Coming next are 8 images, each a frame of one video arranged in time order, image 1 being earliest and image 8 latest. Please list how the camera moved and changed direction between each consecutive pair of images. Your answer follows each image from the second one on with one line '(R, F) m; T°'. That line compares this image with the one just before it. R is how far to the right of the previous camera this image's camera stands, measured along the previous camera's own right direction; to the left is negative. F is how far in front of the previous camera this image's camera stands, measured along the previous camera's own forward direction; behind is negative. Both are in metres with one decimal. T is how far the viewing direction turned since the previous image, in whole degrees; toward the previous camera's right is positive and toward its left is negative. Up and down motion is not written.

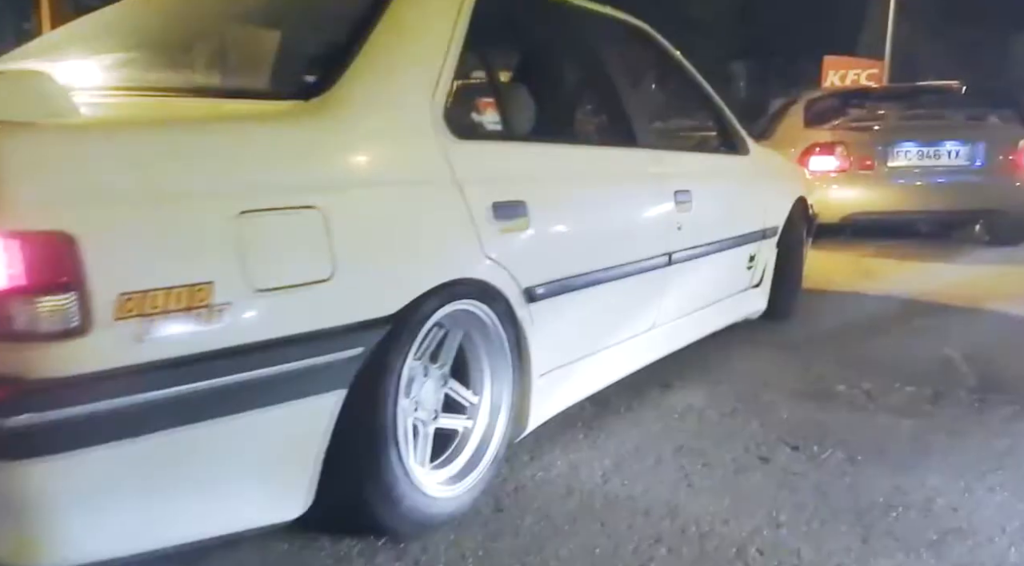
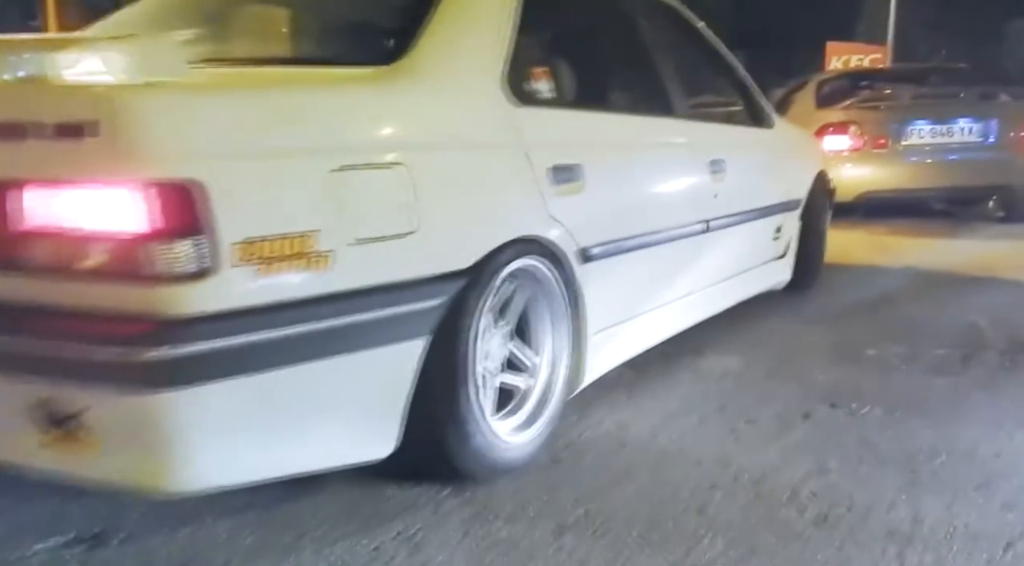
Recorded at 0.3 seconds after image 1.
(-0.2, -0.1) m; 0°
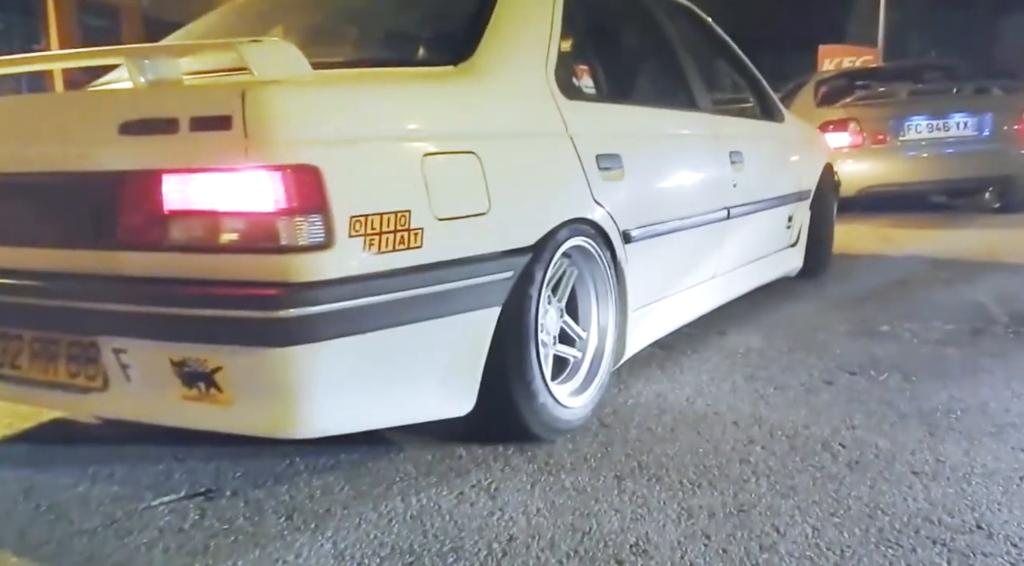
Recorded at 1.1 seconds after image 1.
(-0.2, -0.2) m; 0°
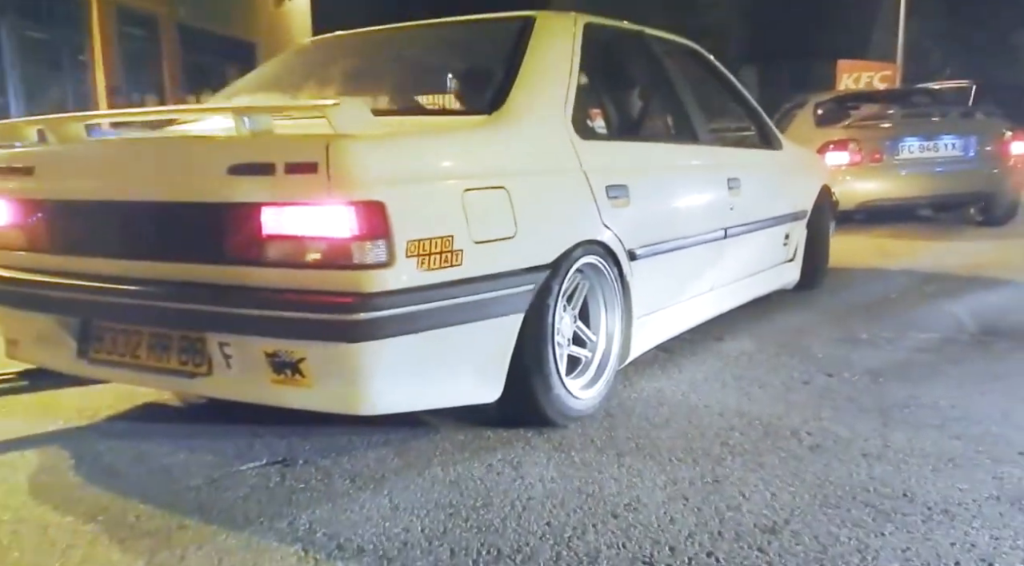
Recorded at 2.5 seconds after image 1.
(0.0, -0.5) m; -2°
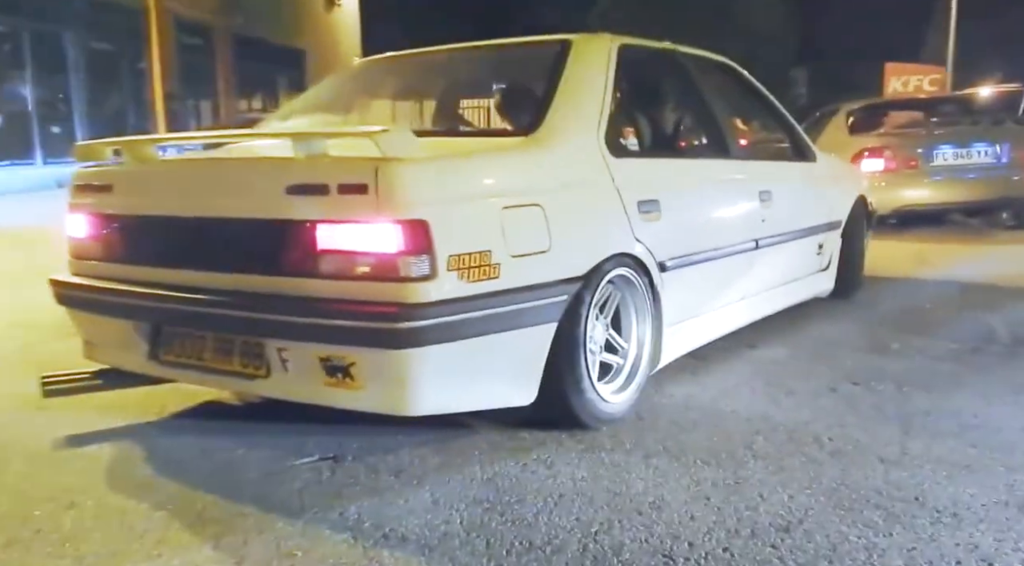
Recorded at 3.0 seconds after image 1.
(0.0, -0.2) m; -3°
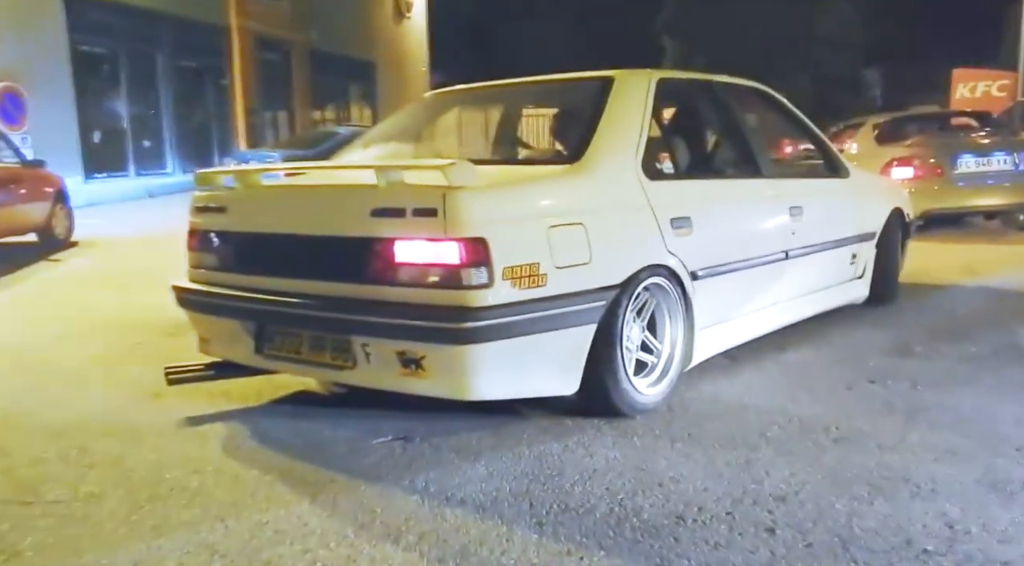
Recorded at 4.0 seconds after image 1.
(+0.1, -0.5) m; -5°
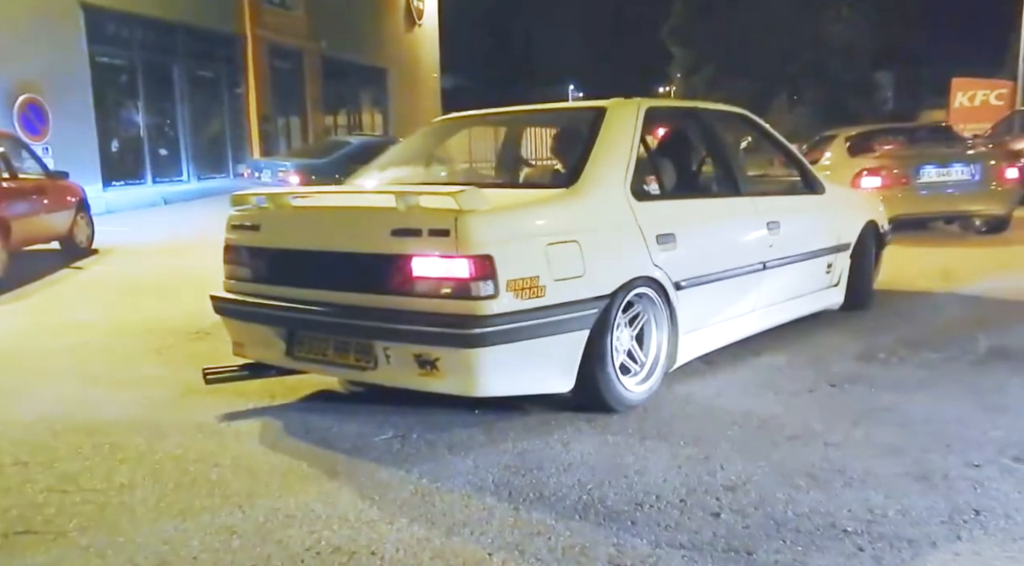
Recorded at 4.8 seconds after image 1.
(+0.1, -0.4) m; -1°
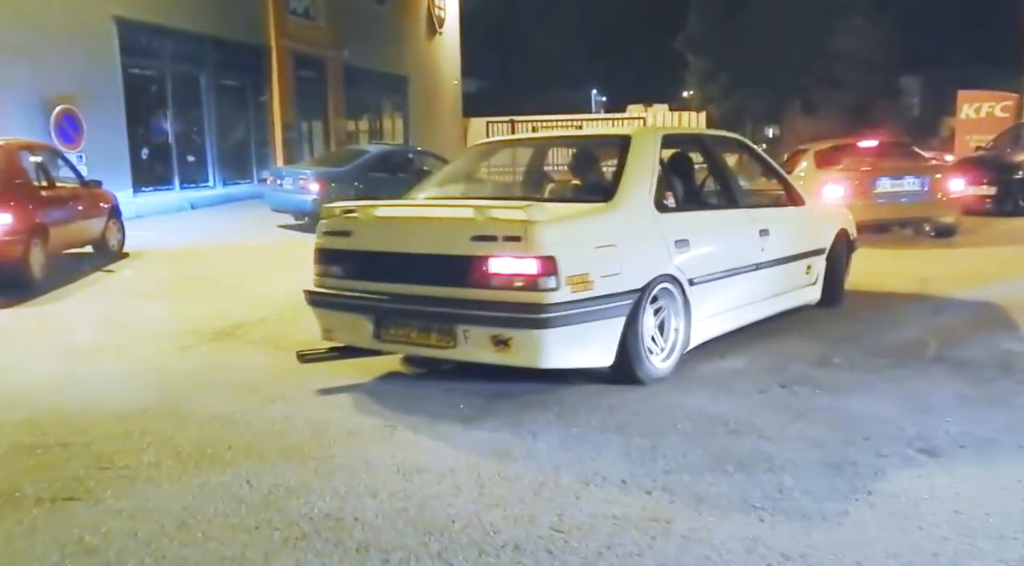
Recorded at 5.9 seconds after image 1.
(+0.2, -0.5) m; -2°
